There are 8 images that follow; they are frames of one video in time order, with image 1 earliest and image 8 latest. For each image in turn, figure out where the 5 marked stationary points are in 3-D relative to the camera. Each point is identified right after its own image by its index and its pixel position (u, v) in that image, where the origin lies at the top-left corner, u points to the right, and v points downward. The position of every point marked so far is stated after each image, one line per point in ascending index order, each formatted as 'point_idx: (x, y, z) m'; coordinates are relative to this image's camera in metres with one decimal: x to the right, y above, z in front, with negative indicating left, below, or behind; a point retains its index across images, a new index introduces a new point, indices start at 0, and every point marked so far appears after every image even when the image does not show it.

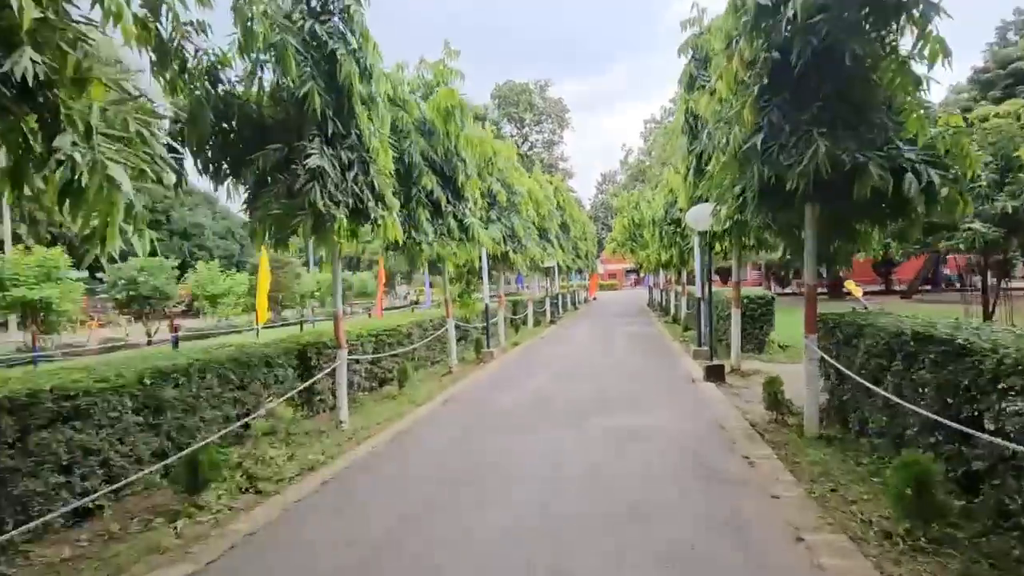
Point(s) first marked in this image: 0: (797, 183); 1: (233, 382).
0: (+2.7, +1.0, +4.8) m
1: (-3.1, -1.1, +5.8) m
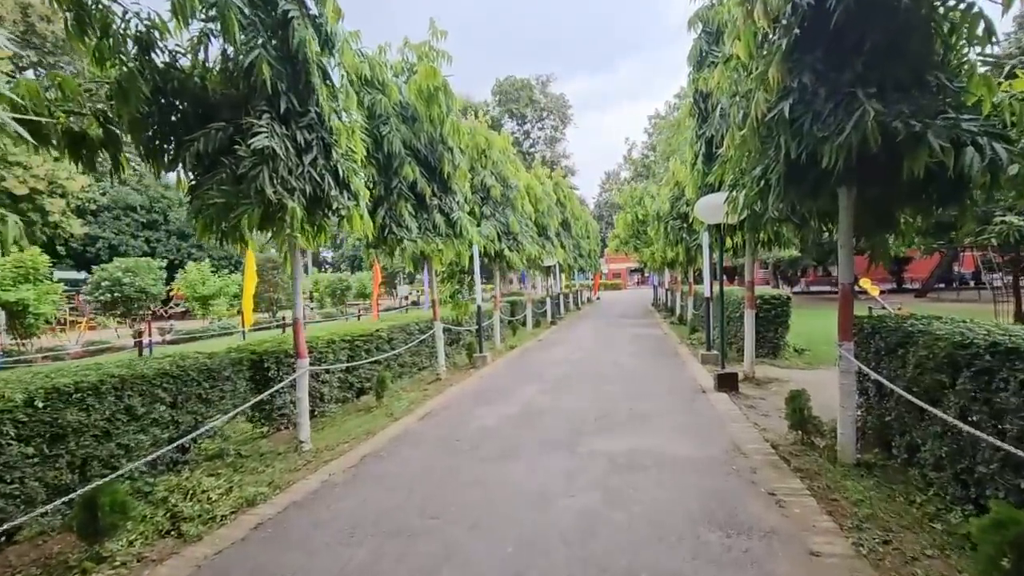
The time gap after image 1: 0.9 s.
0: (+2.5, +1.0, +3.9) m
1: (-3.3, -1.1, +4.9) m
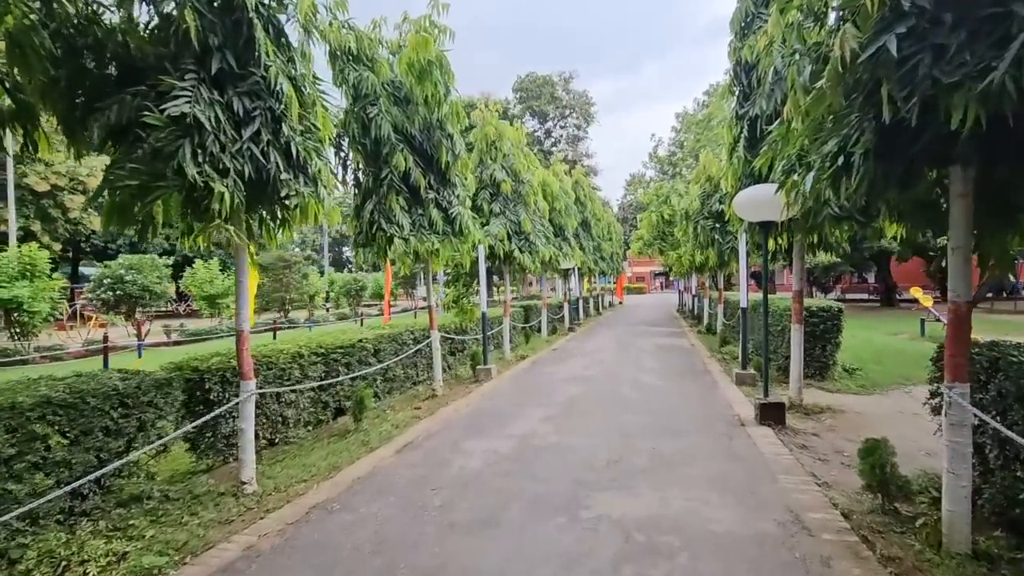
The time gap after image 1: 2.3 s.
0: (+2.3, +0.9, +2.6) m
1: (-3.5, -1.1, +3.8) m
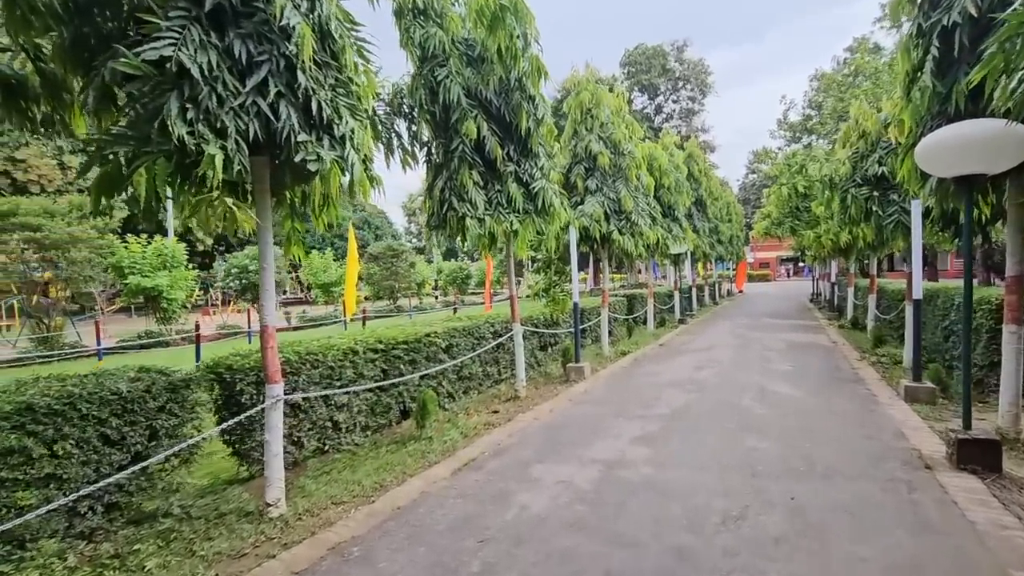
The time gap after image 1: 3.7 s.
0: (+2.3, +0.9, +0.8) m
1: (-3.1, -1.1, +3.3) m
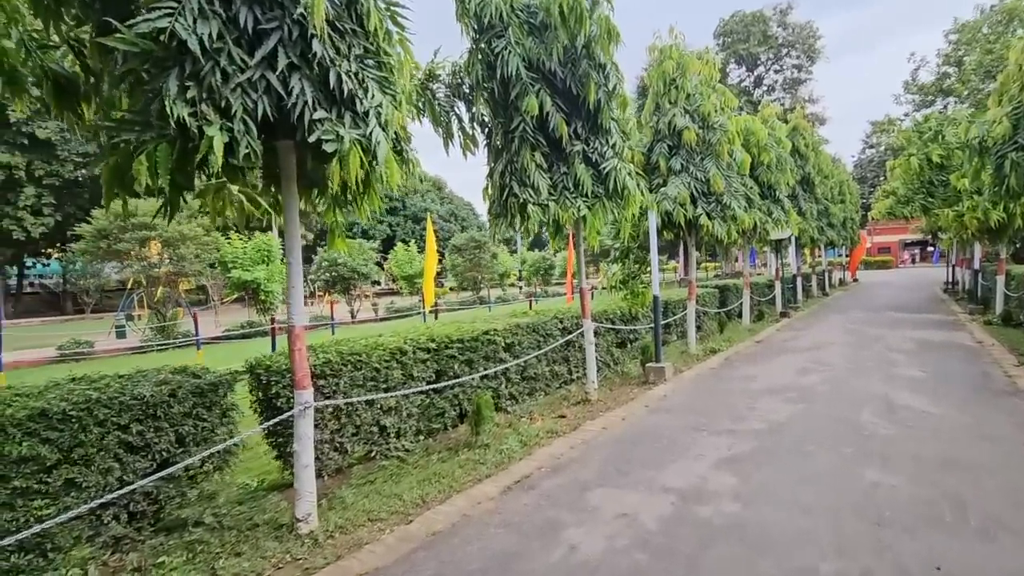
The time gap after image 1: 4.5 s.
0: (+2.0, +0.9, -0.3) m
1: (-2.9, -1.1, +3.1) m
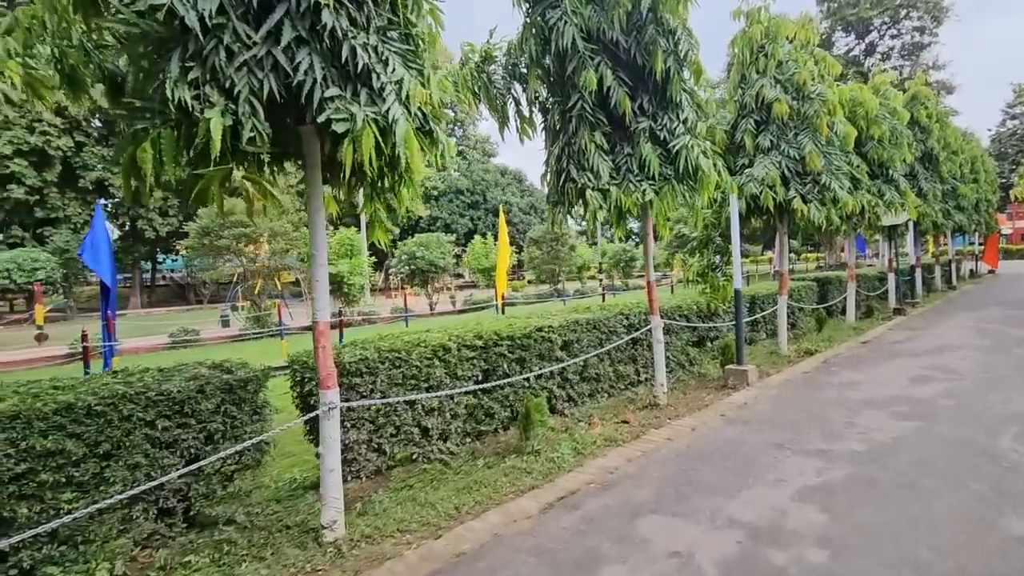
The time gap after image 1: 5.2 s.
0: (+1.6, +0.9, -1.0) m
1: (-2.7, -1.0, +3.1) m
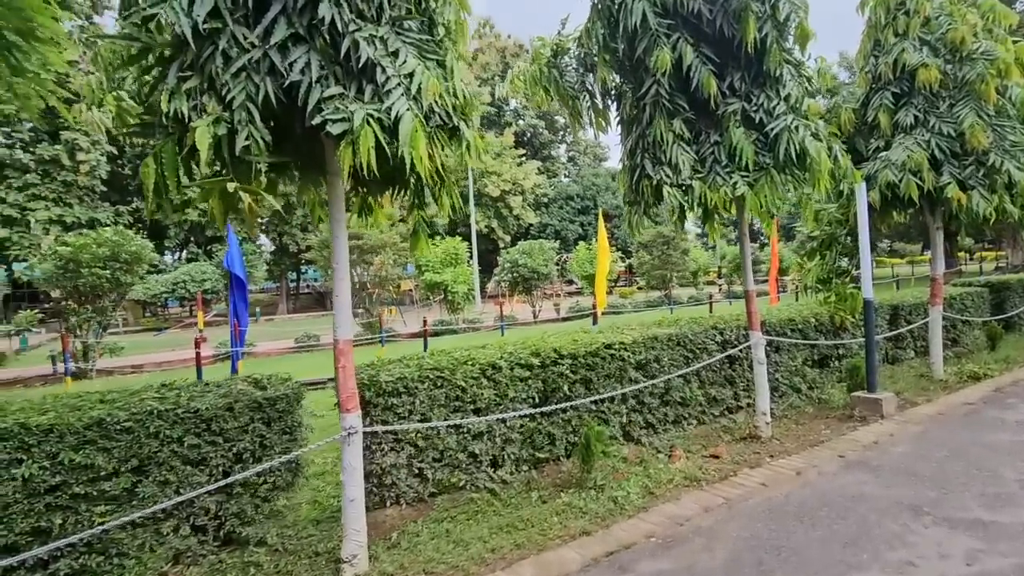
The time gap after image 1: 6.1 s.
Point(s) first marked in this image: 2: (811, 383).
0: (+0.7, +0.8, -1.8) m
1: (-2.6, -1.1, +3.2) m
2: (+4.0, -1.3, +6.9) m
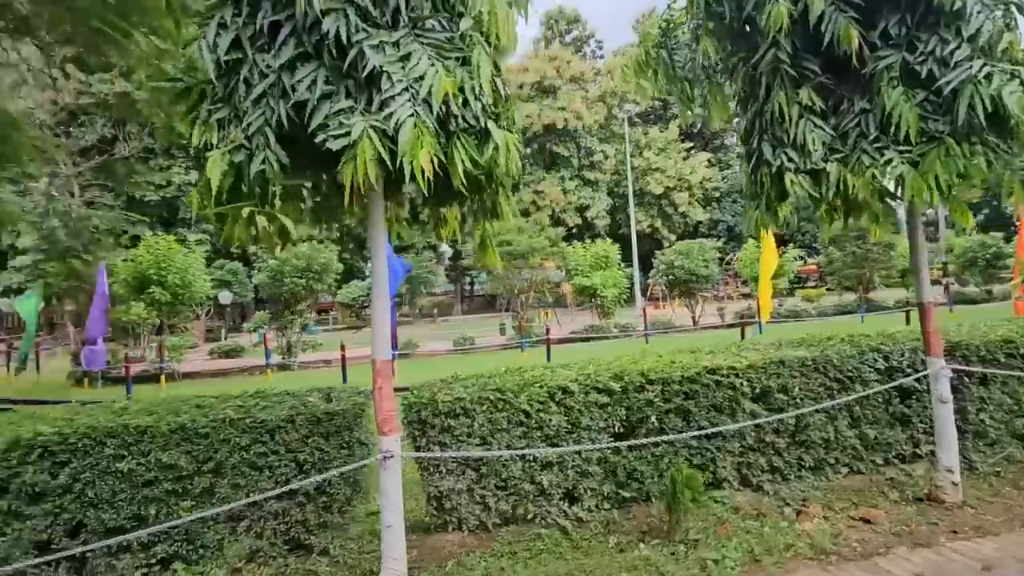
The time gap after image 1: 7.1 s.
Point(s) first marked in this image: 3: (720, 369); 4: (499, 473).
0: (-0.9, +0.7, -2.2) m
1: (-2.3, -1.3, +3.6) m
2: (+5.1, -1.4, +4.9) m
3: (+1.8, -0.7, +4.4) m
4: (-0.1, -1.4, +4.0) m
